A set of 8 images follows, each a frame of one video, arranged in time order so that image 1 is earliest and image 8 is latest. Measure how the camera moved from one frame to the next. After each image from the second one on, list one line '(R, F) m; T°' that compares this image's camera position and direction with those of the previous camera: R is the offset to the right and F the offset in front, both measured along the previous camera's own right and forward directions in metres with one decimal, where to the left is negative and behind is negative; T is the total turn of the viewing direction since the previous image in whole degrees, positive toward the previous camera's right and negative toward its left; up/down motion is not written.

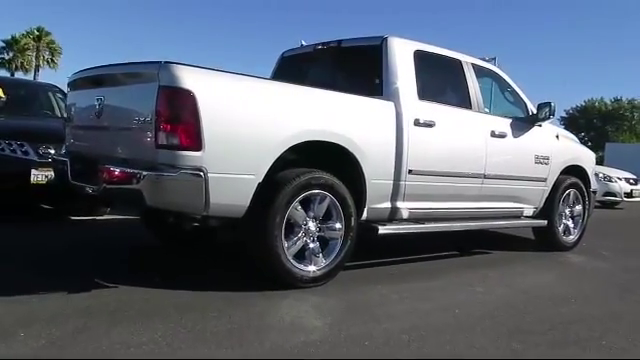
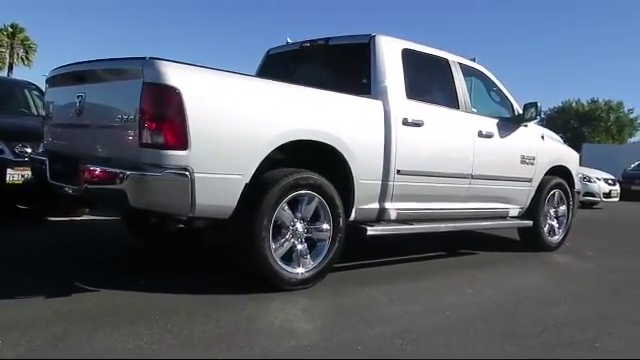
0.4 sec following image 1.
(-0.1, +0.1) m; +2°
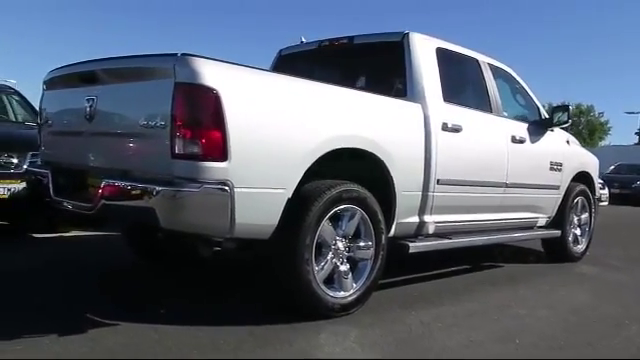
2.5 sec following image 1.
(-0.5, +0.6) m; +3°
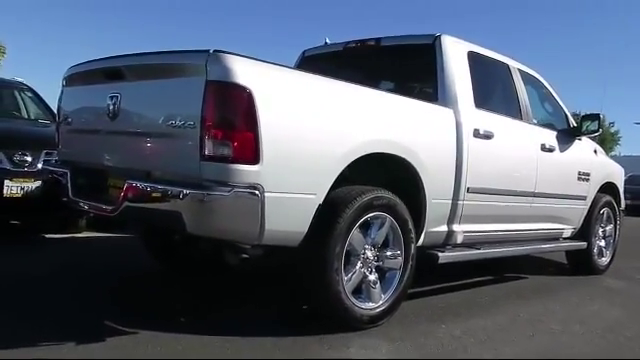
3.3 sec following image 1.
(-0.2, +0.2) m; 0°
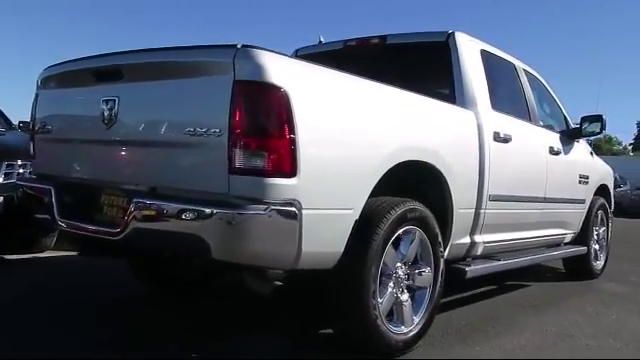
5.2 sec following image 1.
(-0.5, +0.5) m; +5°
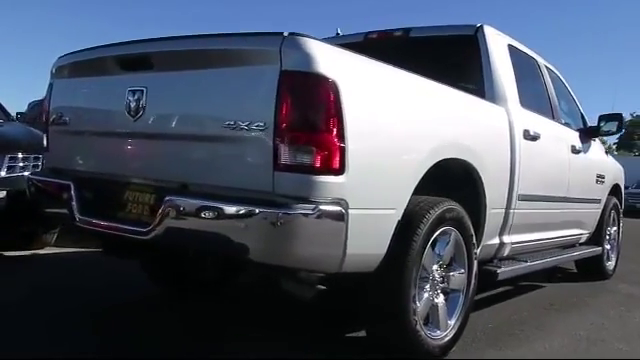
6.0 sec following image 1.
(-0.3, +0.2) m; +2°
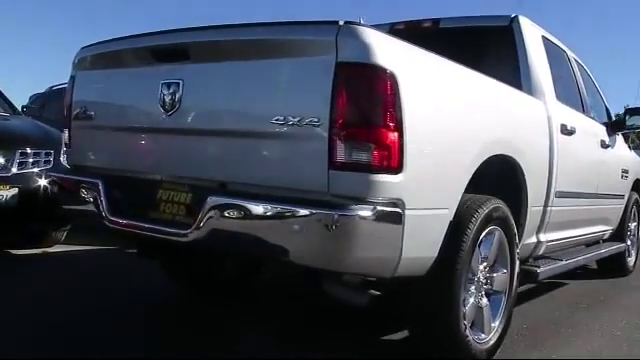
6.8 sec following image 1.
(-0.3, +0.2) m; +1°
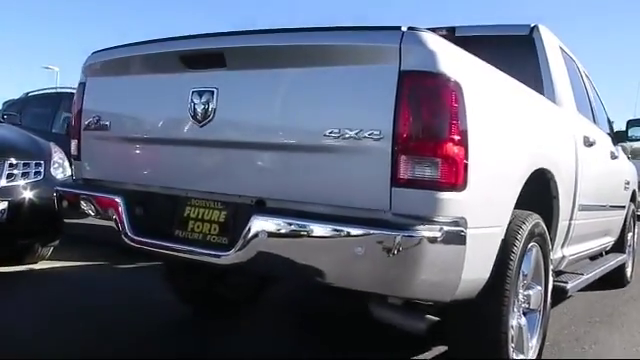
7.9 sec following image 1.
(-0.4, +0.2) m; +3°
